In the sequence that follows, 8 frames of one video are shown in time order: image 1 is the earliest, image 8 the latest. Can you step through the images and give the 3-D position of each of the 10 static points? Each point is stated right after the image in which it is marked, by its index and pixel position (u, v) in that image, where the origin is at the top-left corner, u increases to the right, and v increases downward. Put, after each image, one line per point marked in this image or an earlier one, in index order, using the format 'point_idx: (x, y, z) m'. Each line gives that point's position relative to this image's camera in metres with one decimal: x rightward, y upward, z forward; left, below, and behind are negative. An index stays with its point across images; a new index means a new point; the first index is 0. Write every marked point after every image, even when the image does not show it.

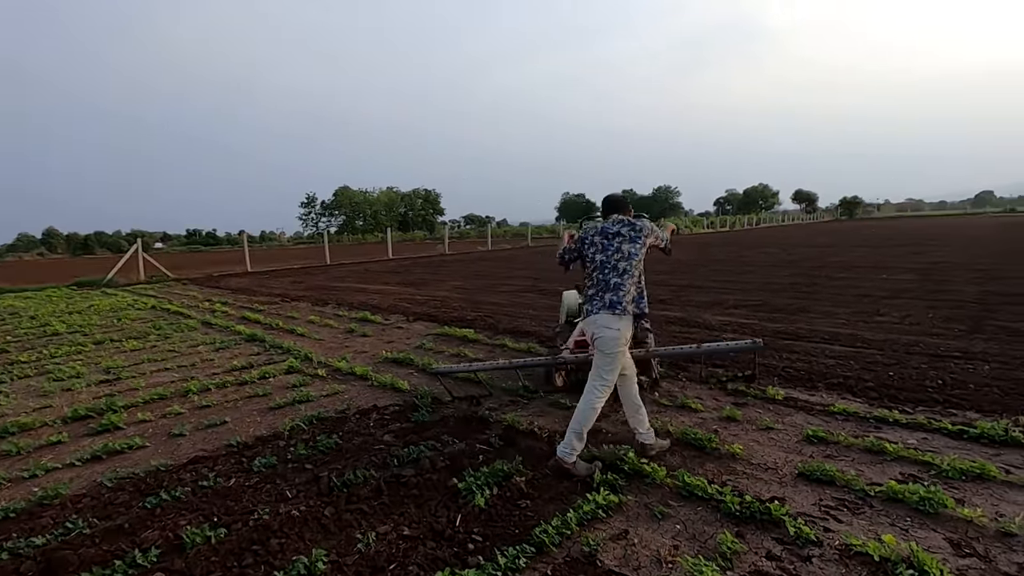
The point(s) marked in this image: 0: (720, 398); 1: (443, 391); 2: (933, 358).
0: (+2.0, -1.1, +5.1) m
1: (-0.7, -1.1, +5.7) m
2: (+4.9, -0.8, +6.3) m
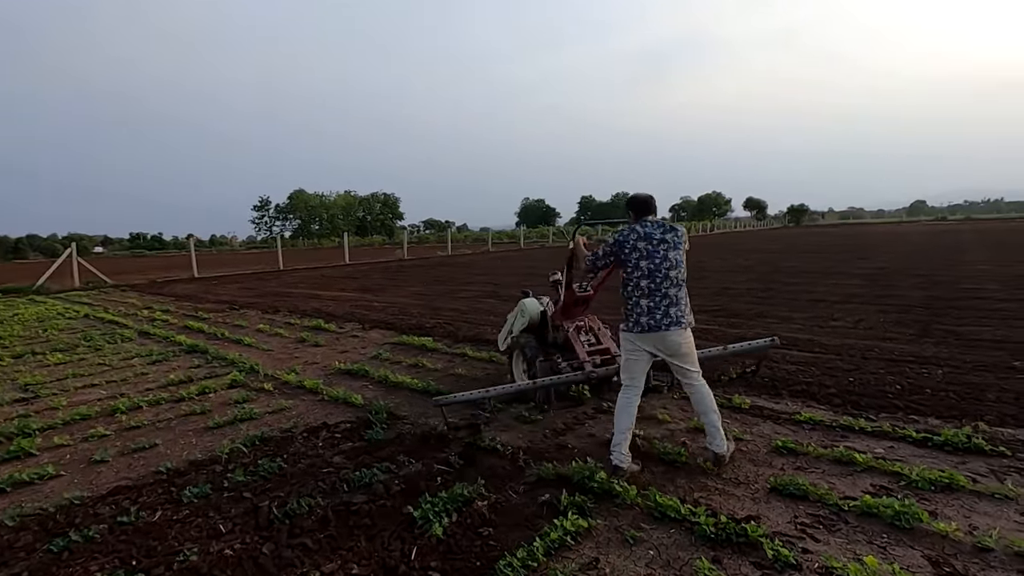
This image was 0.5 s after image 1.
0: (+1.6, -1.1, +5.0) m
1: (-1.1, -1.2, +5.4) m
2: (+4.5, -0.9, +6.4) m
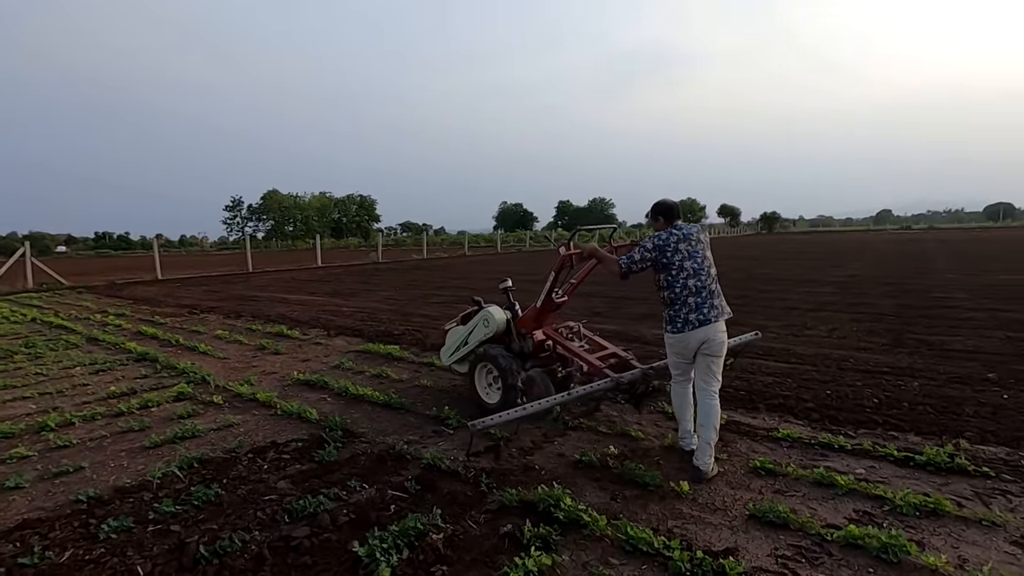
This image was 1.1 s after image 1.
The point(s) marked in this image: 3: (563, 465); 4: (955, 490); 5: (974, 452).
0: (+1.3, -1.2, +4.8) m
1: (-1.4, -1.2, +5.1) m
2: (+4.1, -1.0, +6.3) m
3: (+0.4, -1.3, +4.0) m
4: (+2.9, -1.3, +3.5) m
5: (+3.4, -1.2, +4.0) m
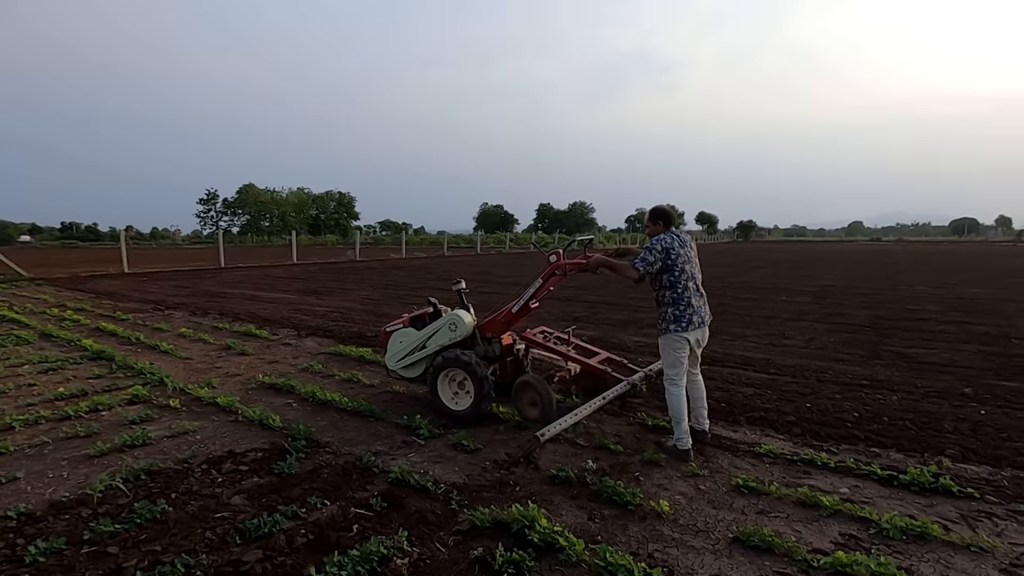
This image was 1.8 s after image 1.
0: (+1.1, -1.3, +4.6) m
1: (-1.7, -1.2, +4.8) m
2: (+3.8, -1.1, +6.2) m
3: (+0.2, -1.4, +3.8) m
4: (+2.7, -1.4, +3.4) m
5: (+3.2, -1.3, +3.9) m
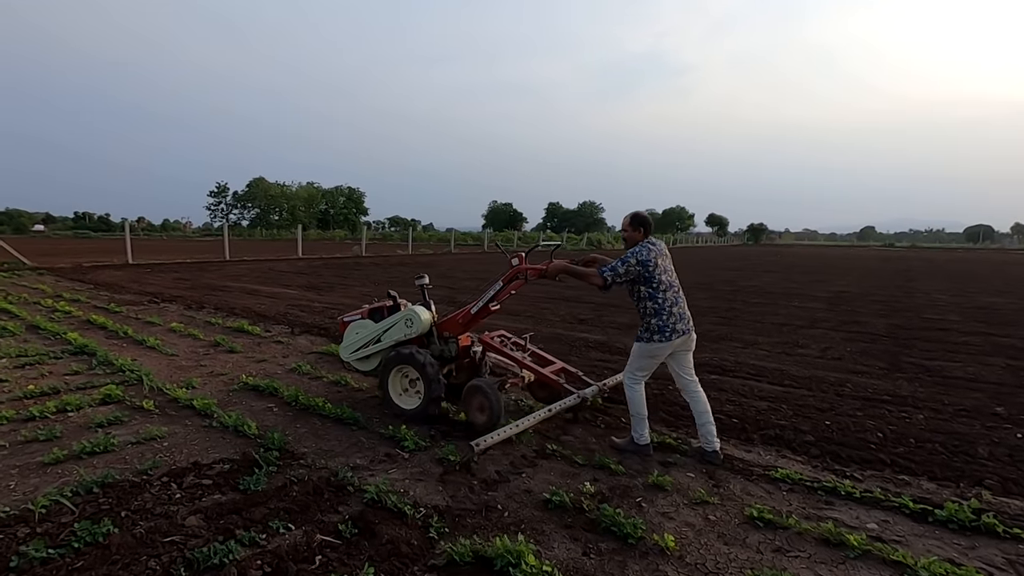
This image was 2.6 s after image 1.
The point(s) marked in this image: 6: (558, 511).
0: (+1.0, -1.3, +4.2) m
1: (-1.7, -1.2, +4.4) m
2: (+3.8, -1.2, +5.8) m
3: (+0.1, -1.4, +3.4) m
4: (+2.6, -1.5, +3.0) m
5: (+3.1, -1.4, +3.5) m
6: (+0.3, -1.4, +3.4) m
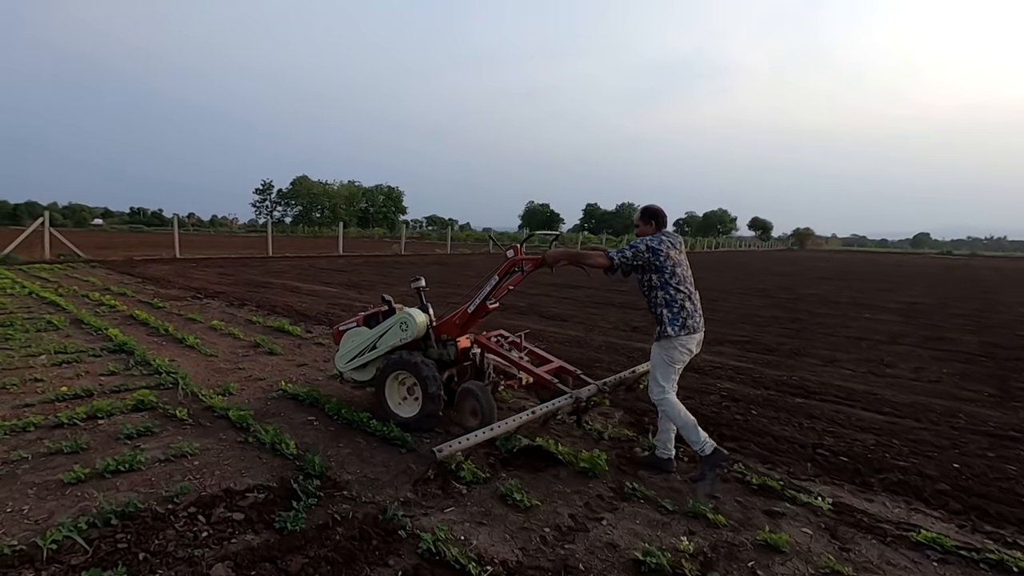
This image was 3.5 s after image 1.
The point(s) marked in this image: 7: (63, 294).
0: (+1.5, -1.4, +3.6) m
1: (-1.2, -1.3, +3.9) m
2: (+4.4, -1.4, +4.9) m
3: (+0.6, -1.5, +2.8) m
4: (+3.0, -1.6, +2.2) m
5: (+3.6, -1.5, +2.7) m
6: (+0.7, -1.5, +2.7) m
7: (-10.1, -0.1, +12.1) m
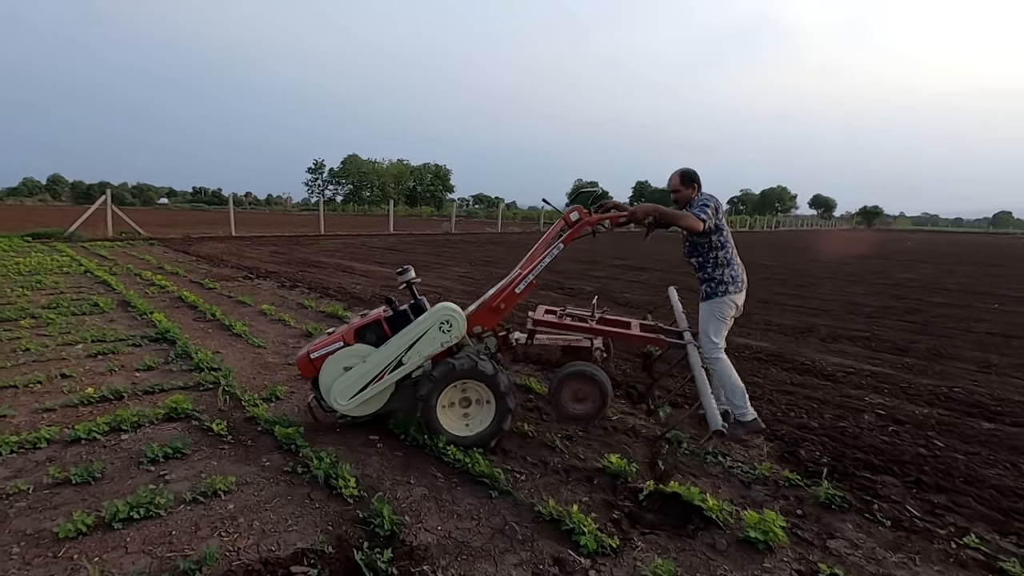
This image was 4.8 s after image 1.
0: (+2.2, -1.4, +2.4) m
1: (-0.5, -1.2, +3.0) m
2: (+5.2, -1.4, +3.5) m
3: (+1.2, -1.5, +1.7) m
4: (+3.6, -1.7, +0.9) m
5: (+4.2, -1.6, +1.3) m
6: (+1.3, -1.5, +1.6) m
7: (-8.7, +0.4, +11.8) m
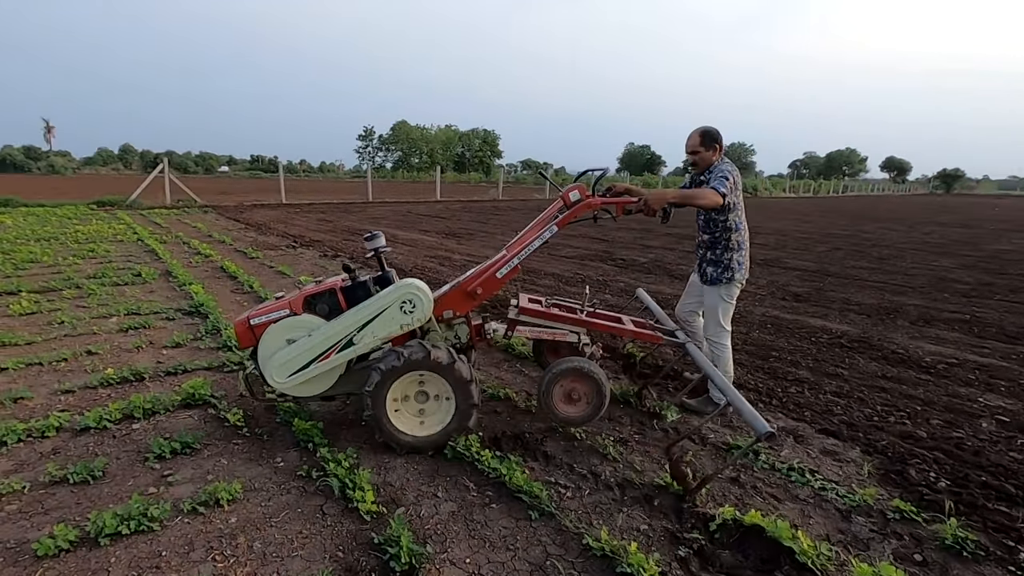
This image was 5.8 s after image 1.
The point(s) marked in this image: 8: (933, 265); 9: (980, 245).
0: (+2.3, -1.4, +1.7) m
1: (-0.3, -1.1, +2.5) m
2: (+5.4, -1.3, +2.5) m
3: (+1.2, -1.5, +1.1) m
4: (+3.6, -1.8, +0.1) m
5: (+4.2, -1.7, +0.5) m
6: (+1.4, -1.5, +1.0) m
7: (-7.6, +1.1, +11.9) m
8: (+8.9, +0.5, +11.4) m
9: (+13.2, +1.2, +15.4) m
